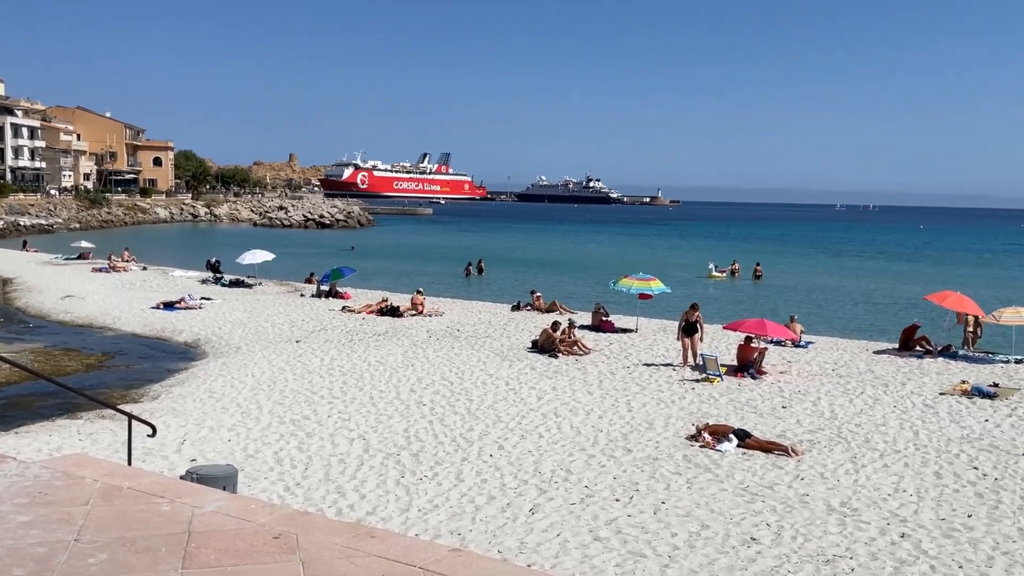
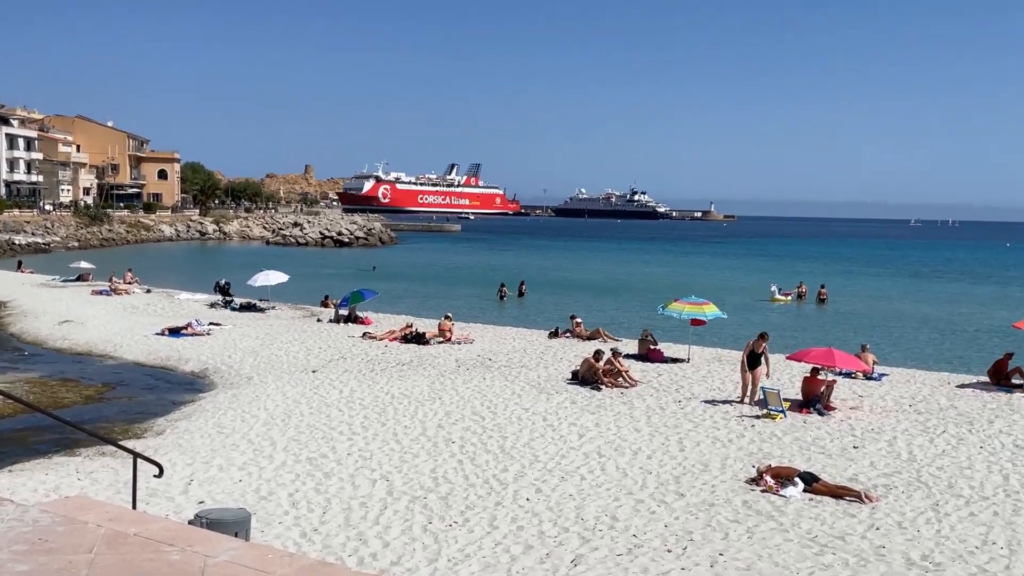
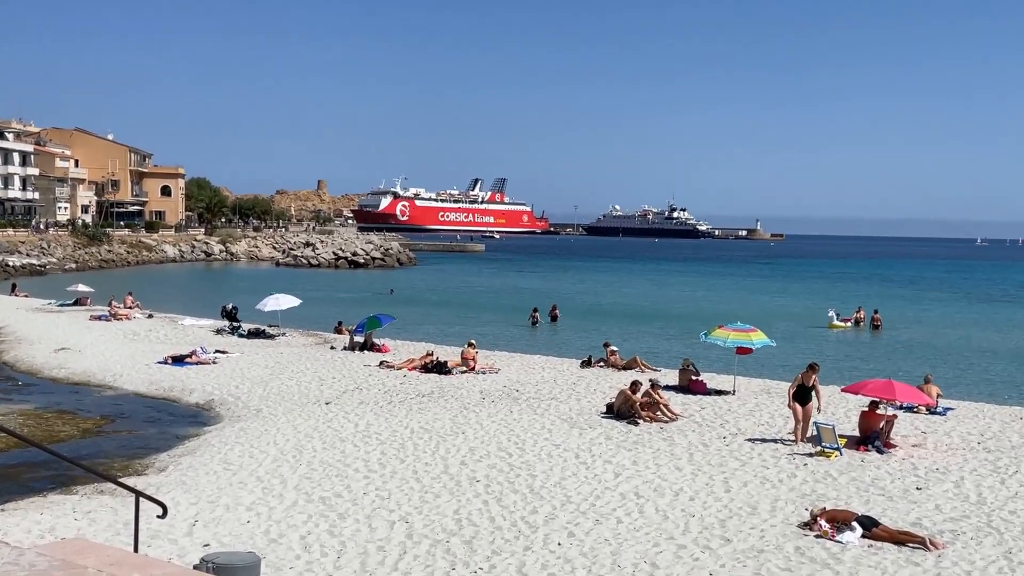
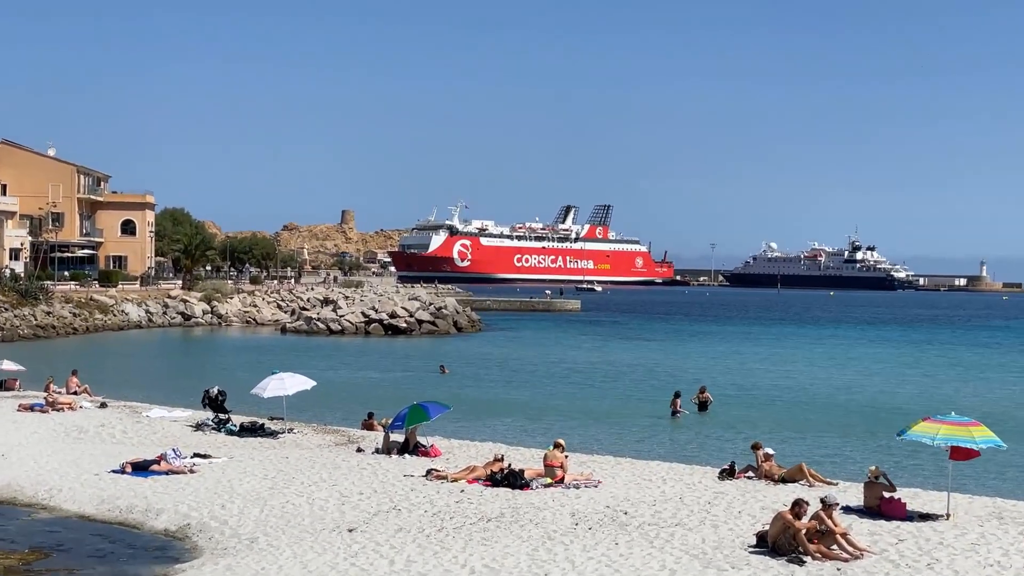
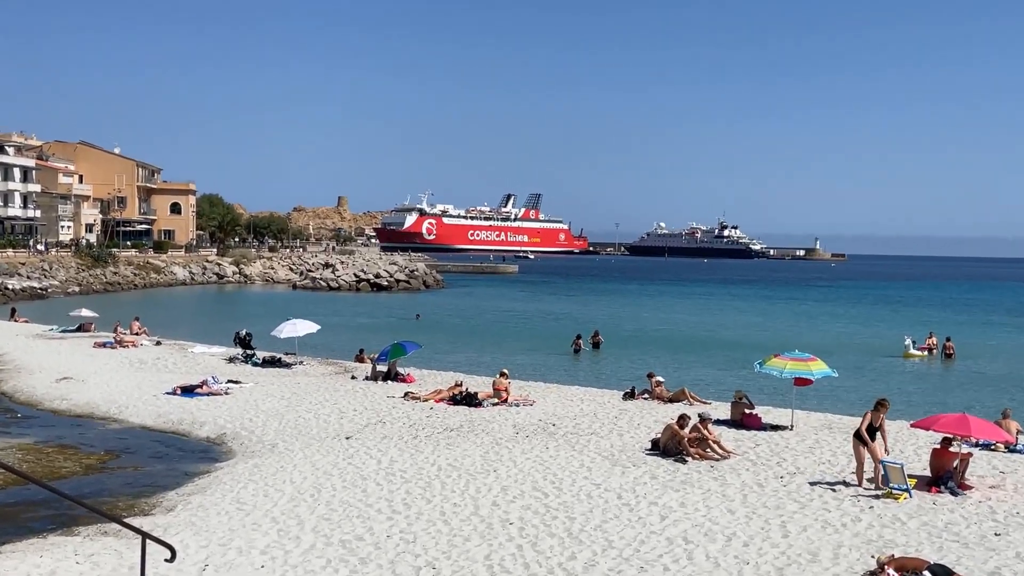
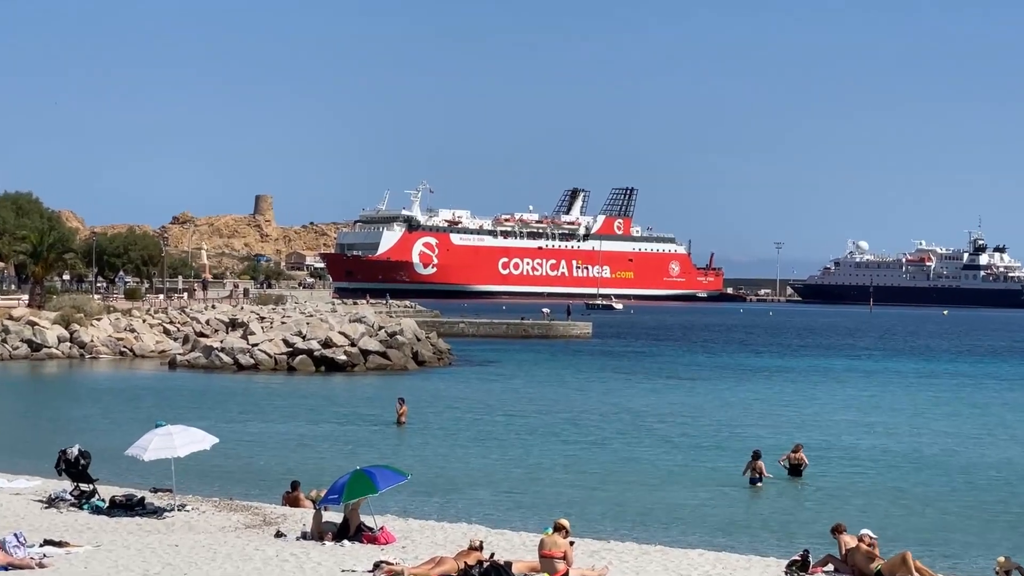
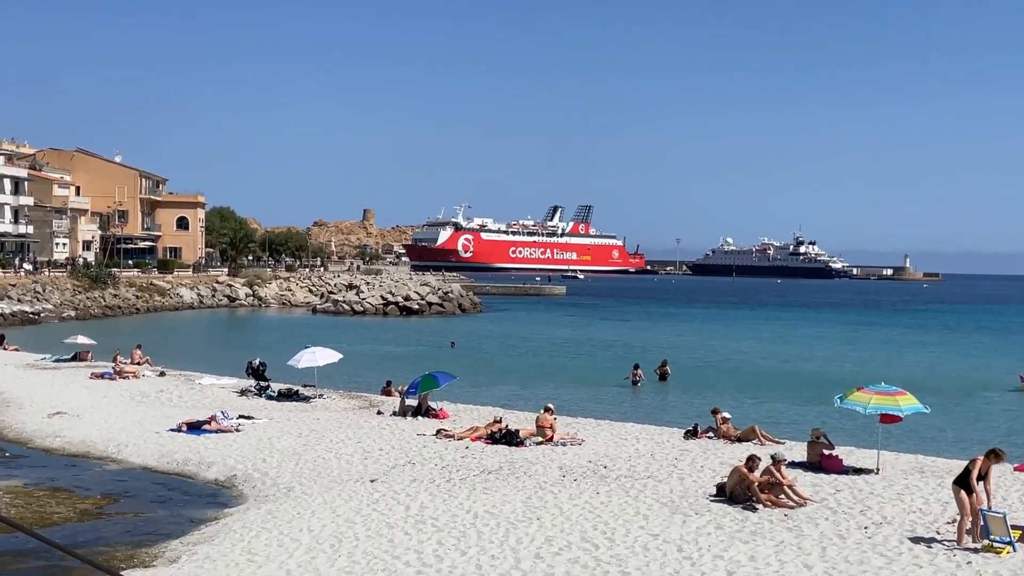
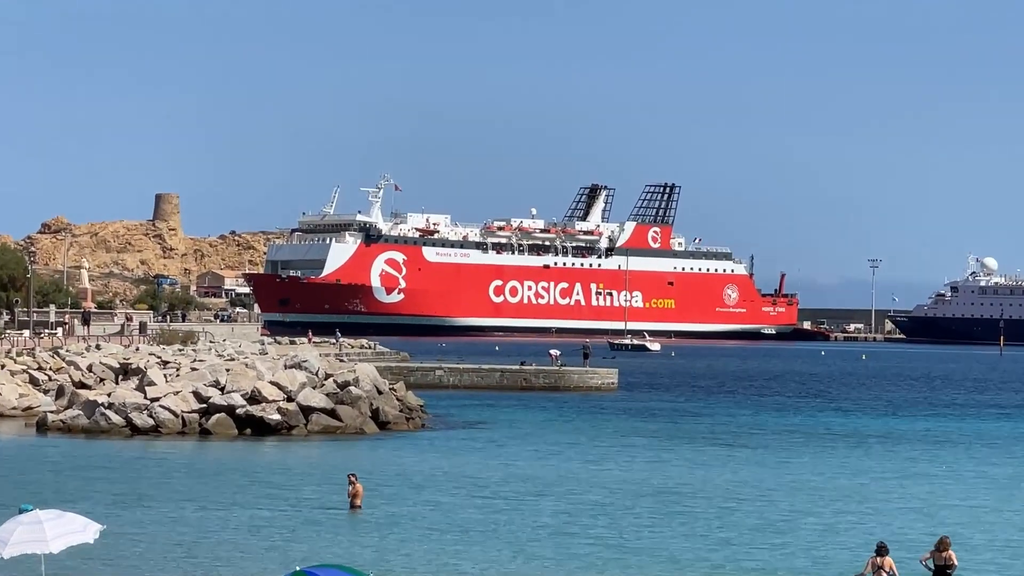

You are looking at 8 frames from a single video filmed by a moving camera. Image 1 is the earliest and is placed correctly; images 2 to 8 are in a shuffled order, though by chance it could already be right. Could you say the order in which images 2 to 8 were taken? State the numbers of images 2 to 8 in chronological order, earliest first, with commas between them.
2, 3, 5, 7, 4, 6, 8
